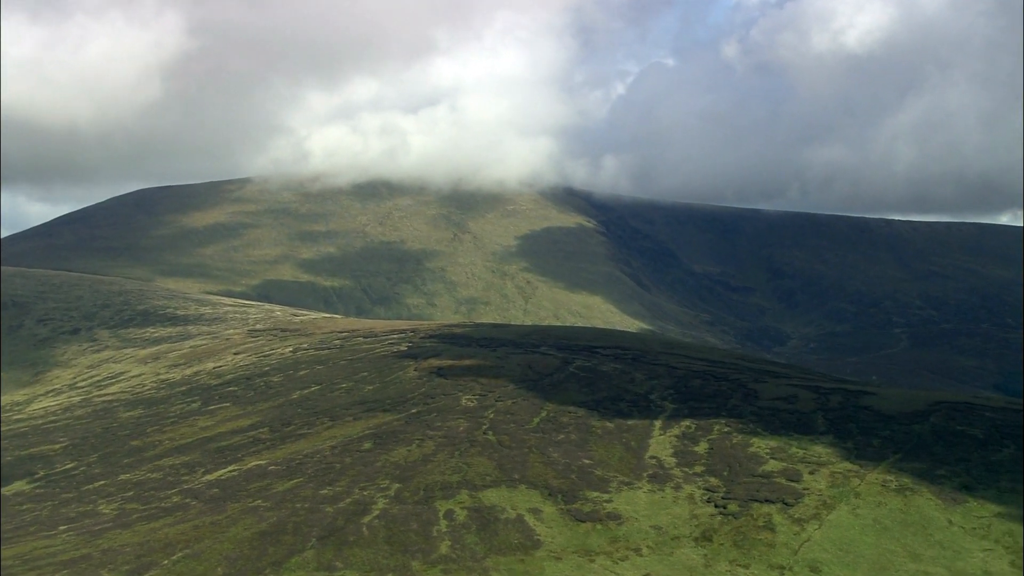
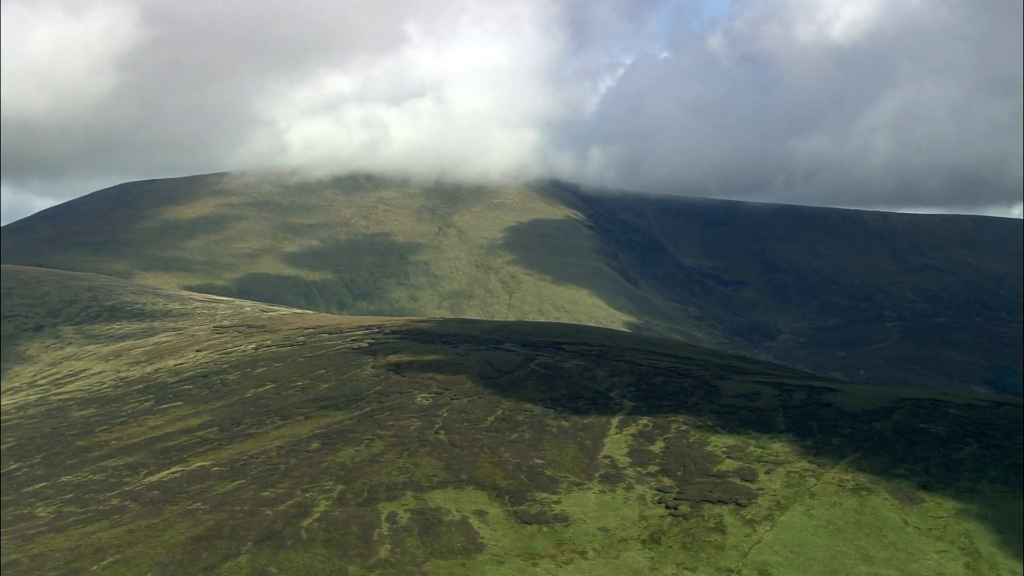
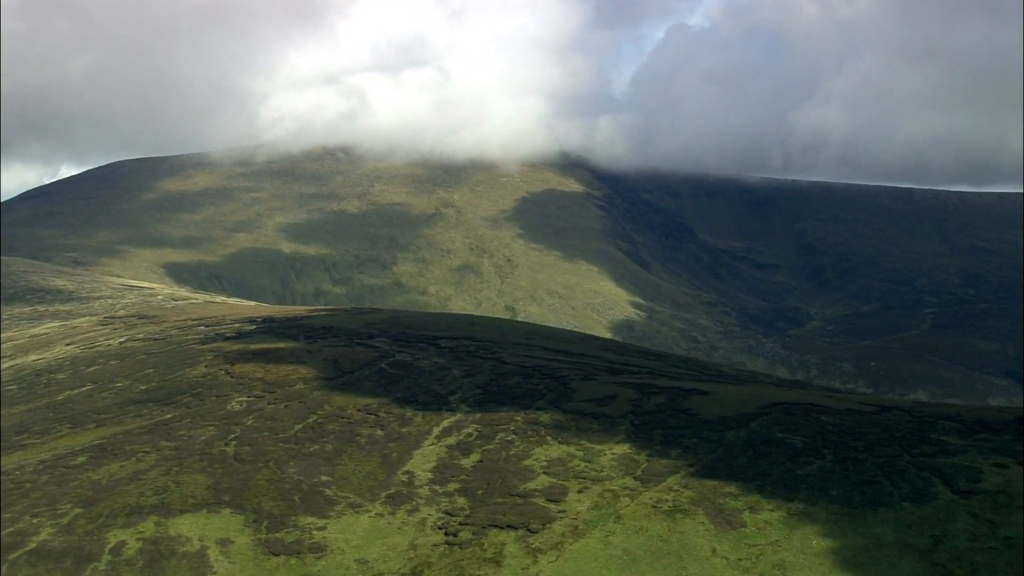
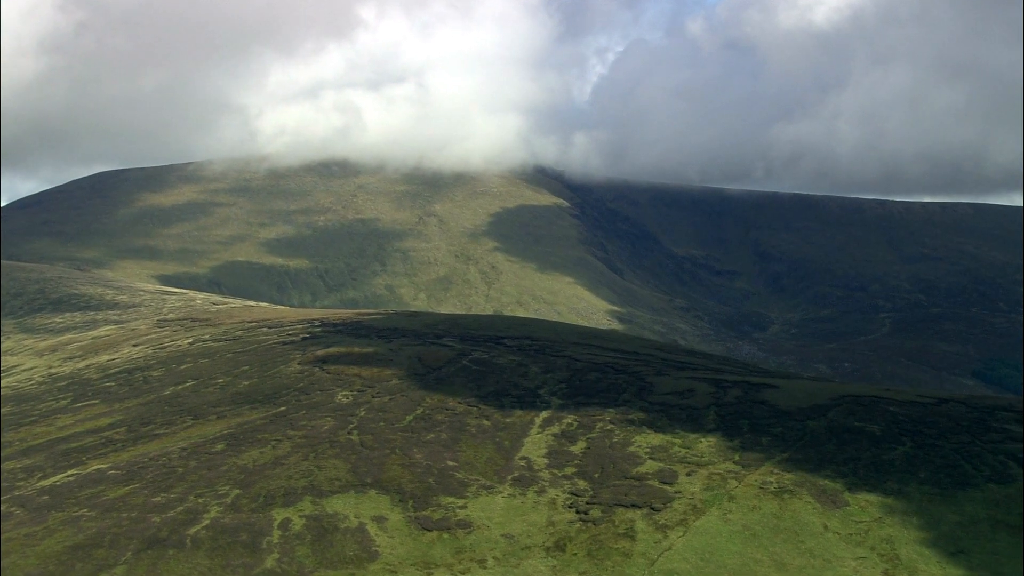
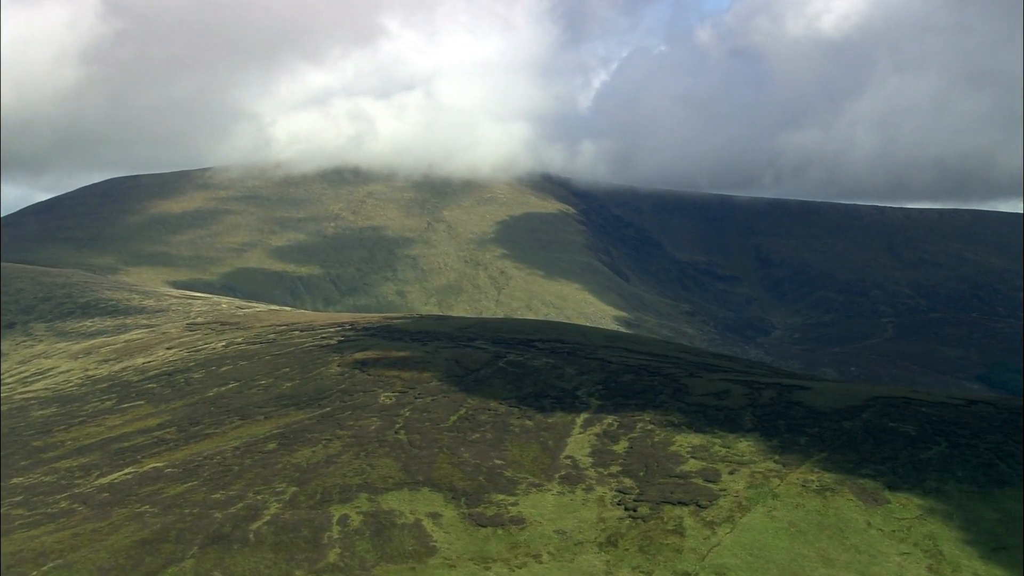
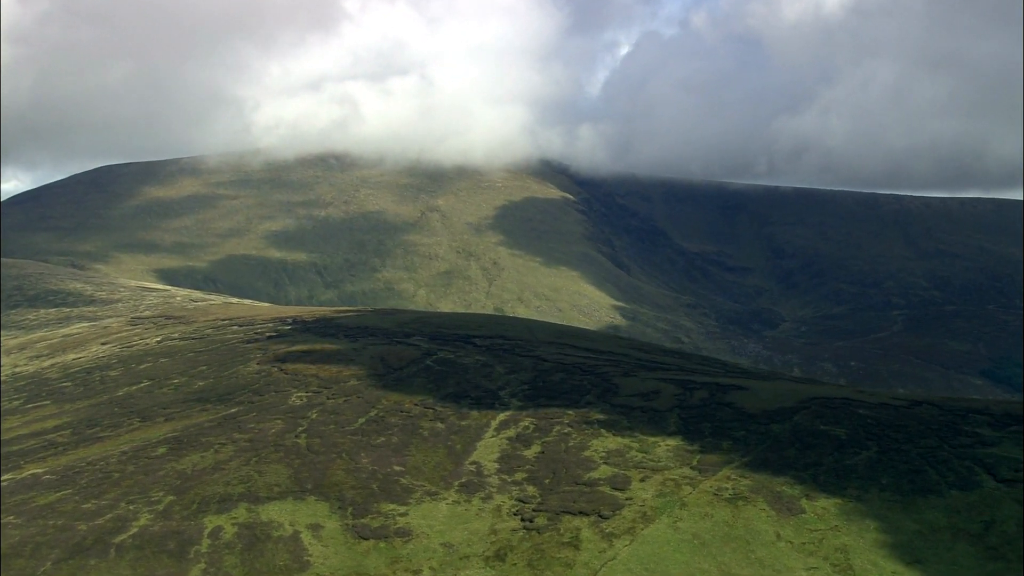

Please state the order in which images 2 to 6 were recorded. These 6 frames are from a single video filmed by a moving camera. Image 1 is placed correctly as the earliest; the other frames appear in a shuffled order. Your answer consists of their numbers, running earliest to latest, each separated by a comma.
2, 5, 4, 6, 3
